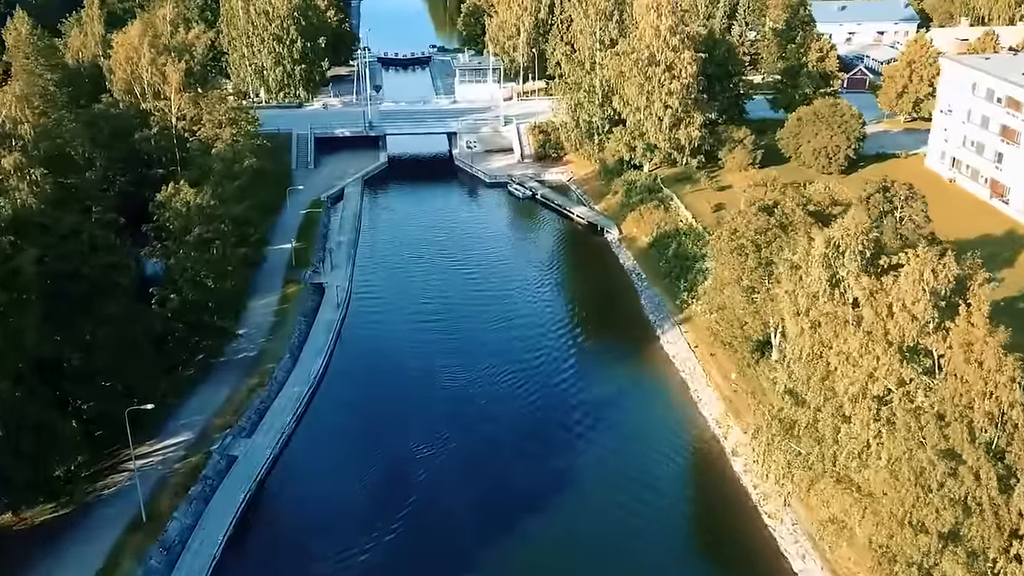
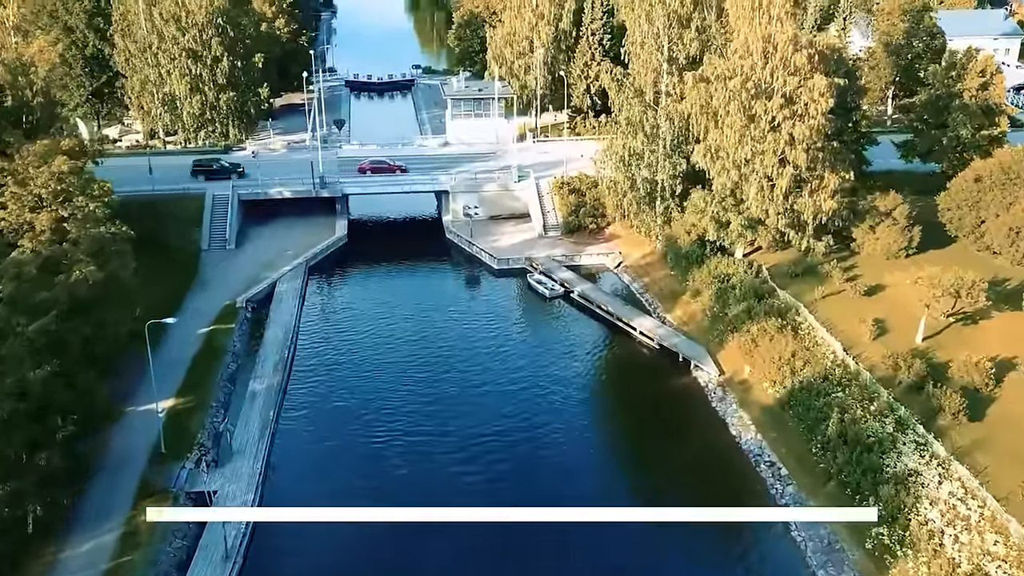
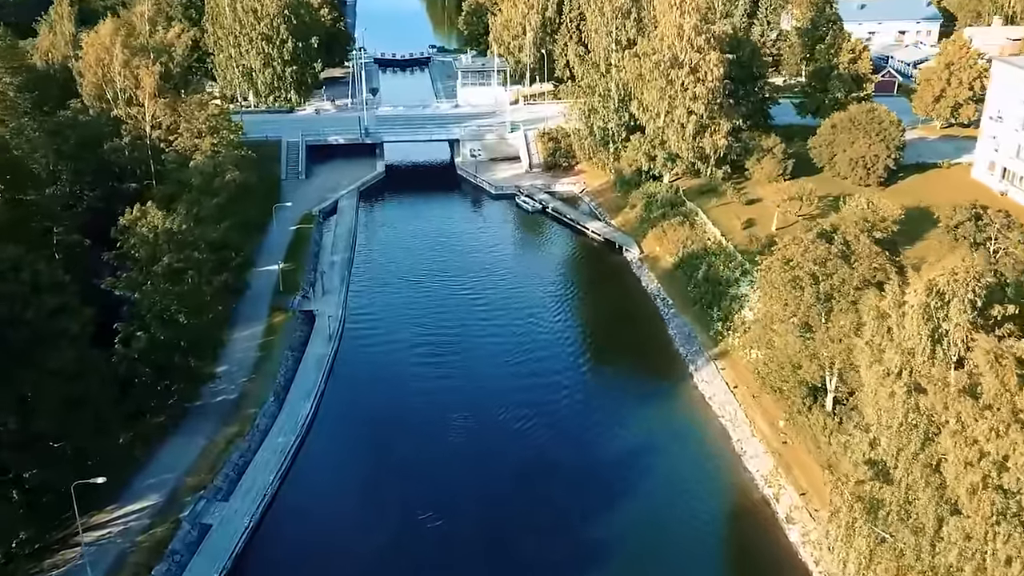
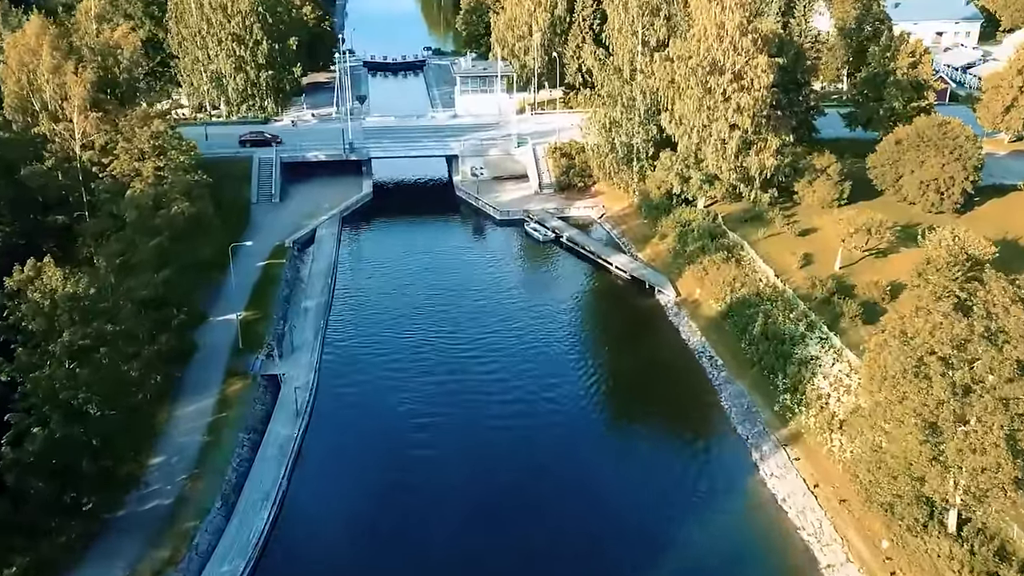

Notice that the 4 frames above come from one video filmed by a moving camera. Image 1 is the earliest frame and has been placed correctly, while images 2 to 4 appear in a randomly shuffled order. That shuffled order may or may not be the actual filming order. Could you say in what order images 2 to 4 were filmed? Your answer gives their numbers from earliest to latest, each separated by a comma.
3, 4, 2
